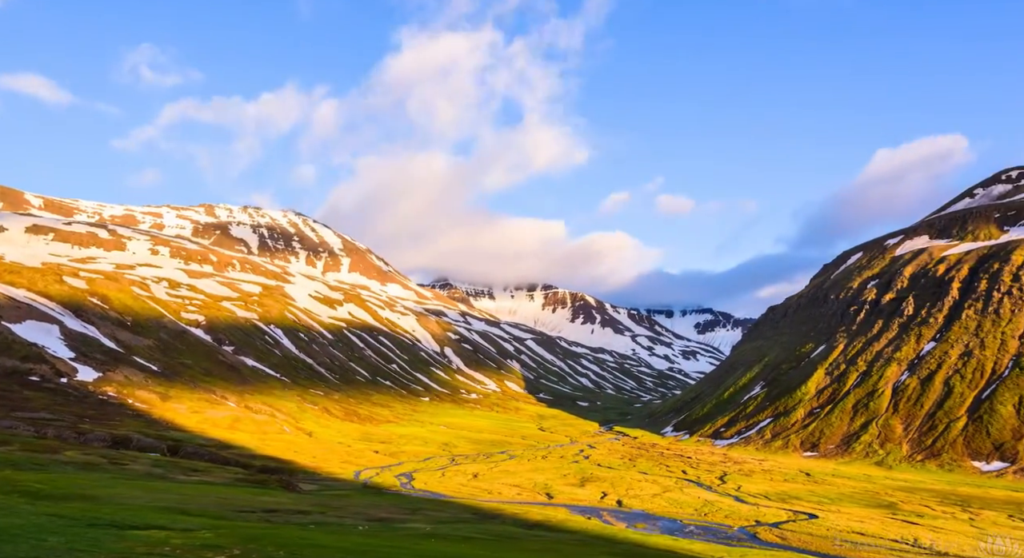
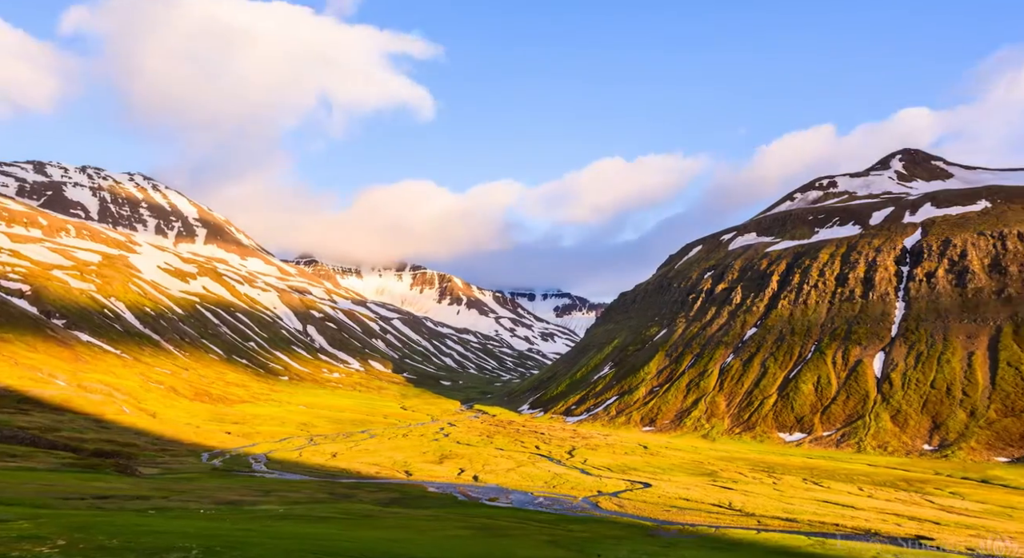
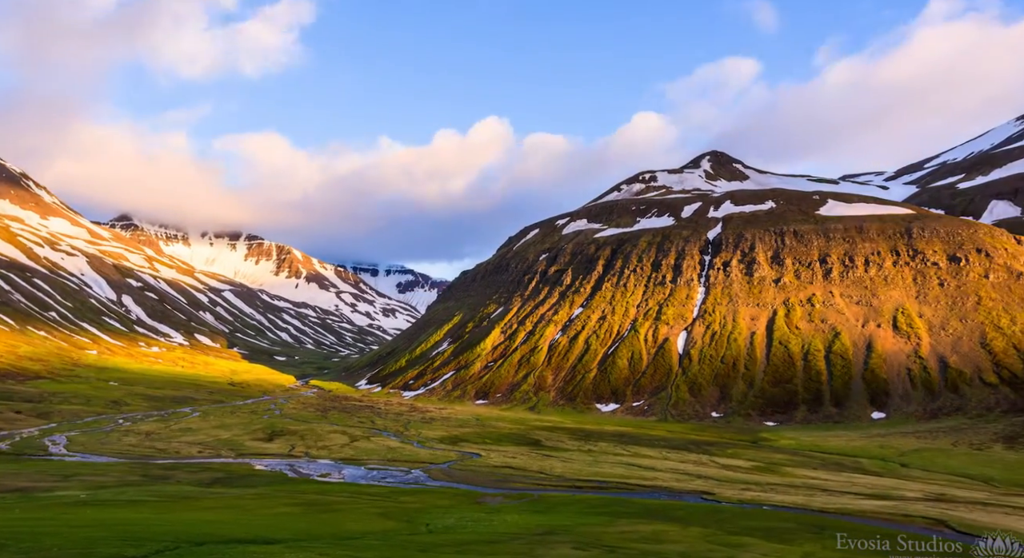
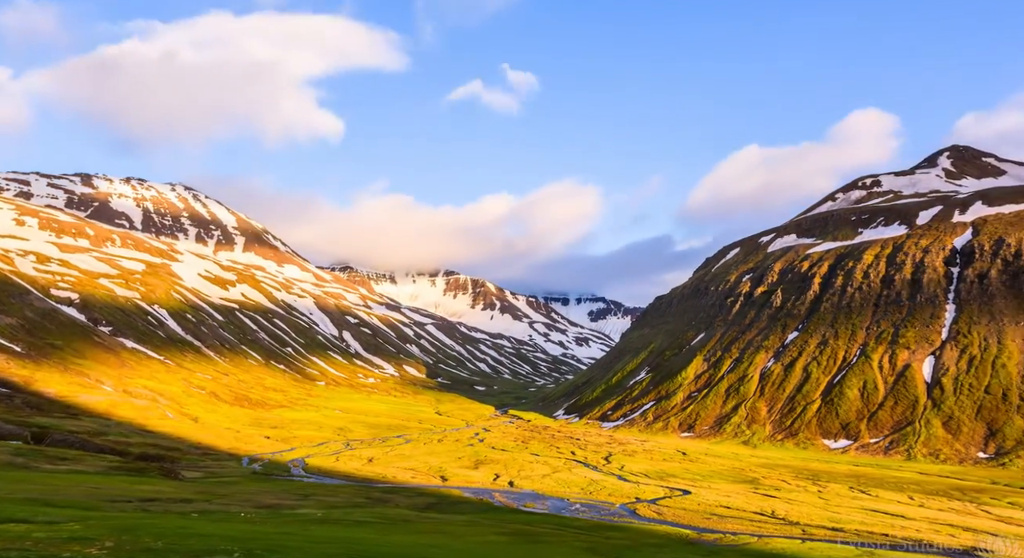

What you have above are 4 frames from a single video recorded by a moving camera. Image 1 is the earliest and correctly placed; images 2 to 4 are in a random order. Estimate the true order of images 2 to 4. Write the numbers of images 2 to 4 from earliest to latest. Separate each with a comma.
4, 2, 3
